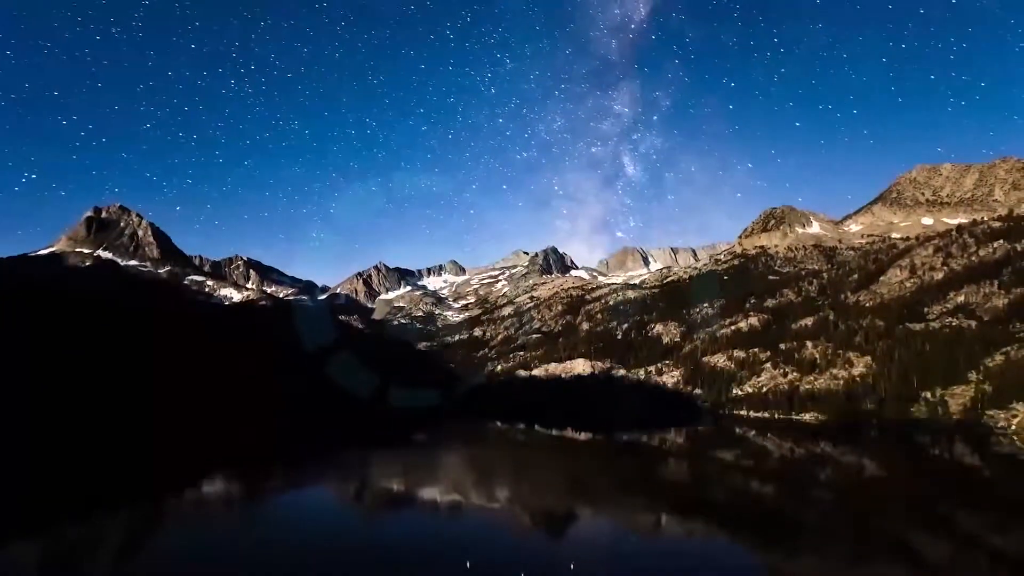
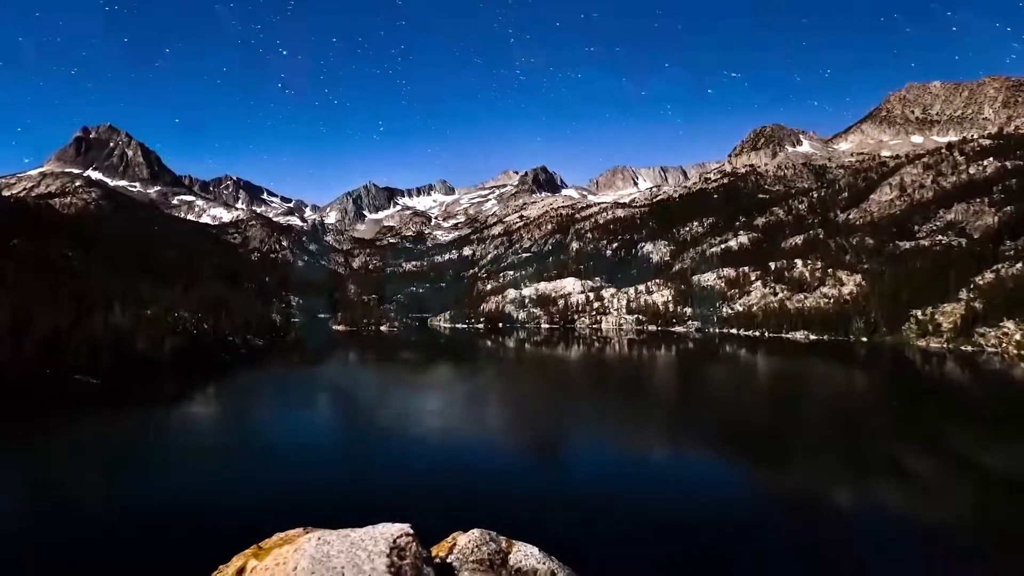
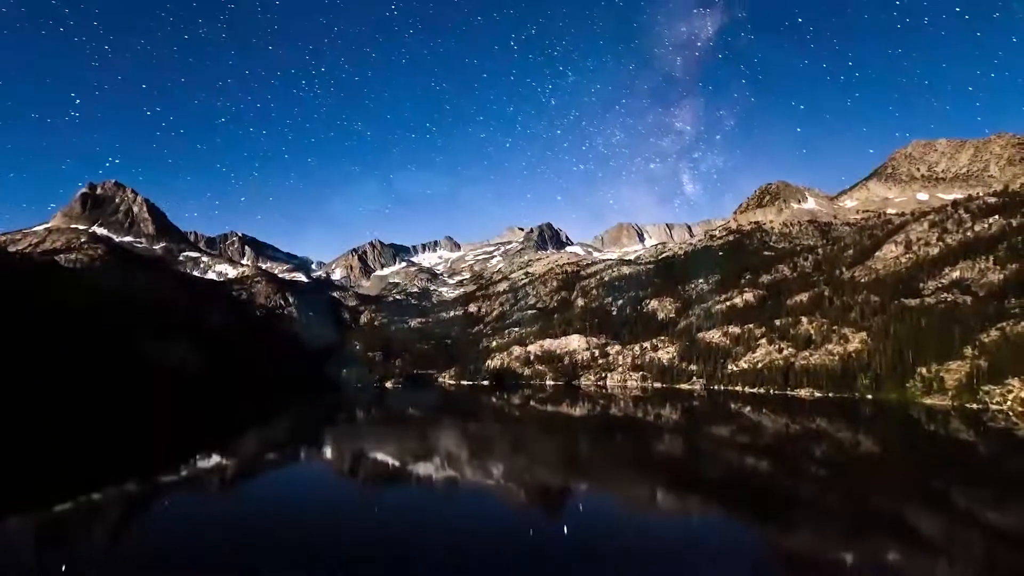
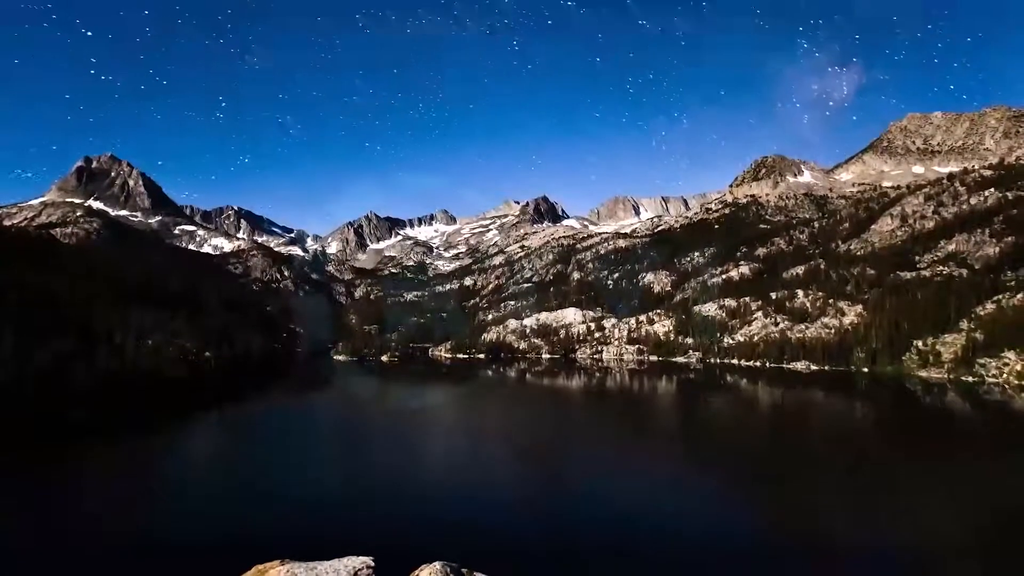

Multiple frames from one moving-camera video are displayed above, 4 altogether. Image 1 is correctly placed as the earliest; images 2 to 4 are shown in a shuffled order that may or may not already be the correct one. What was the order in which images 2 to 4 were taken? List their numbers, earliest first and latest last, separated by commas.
3, 4, 2
